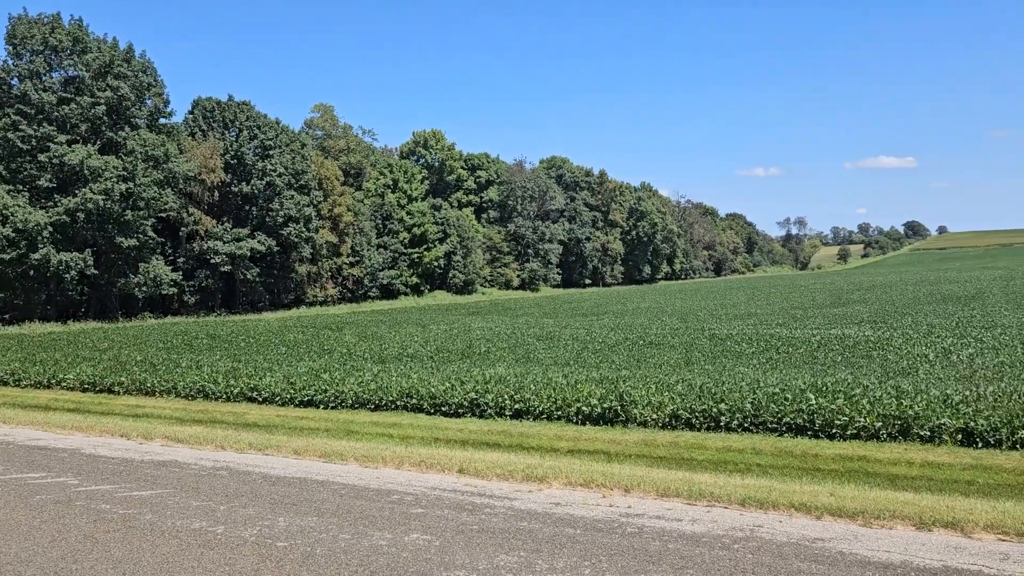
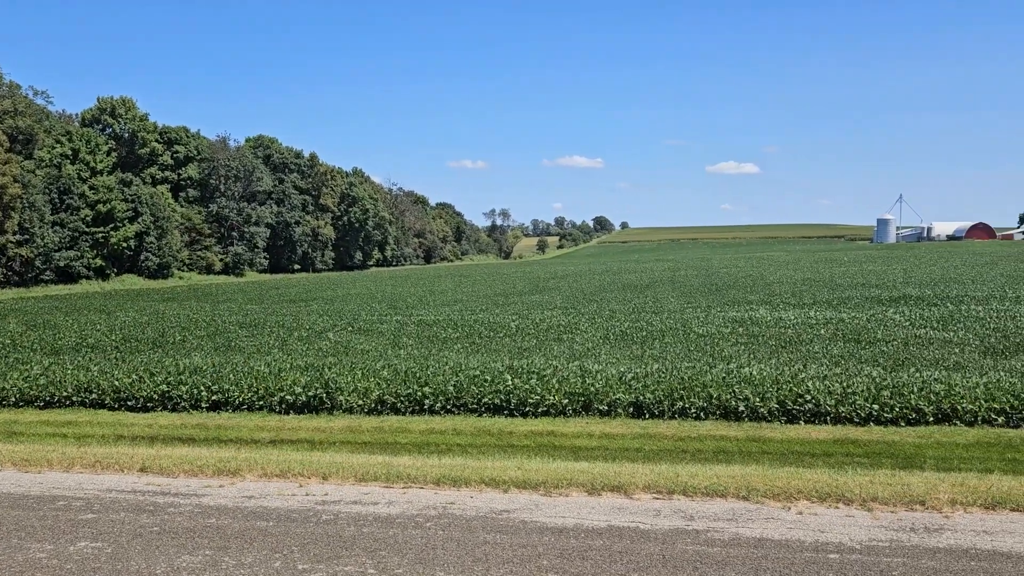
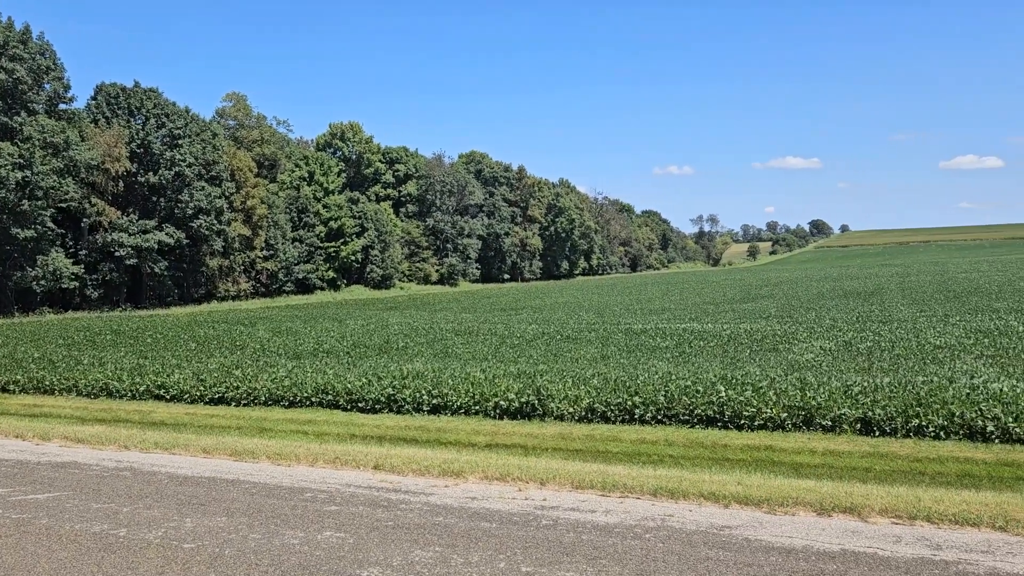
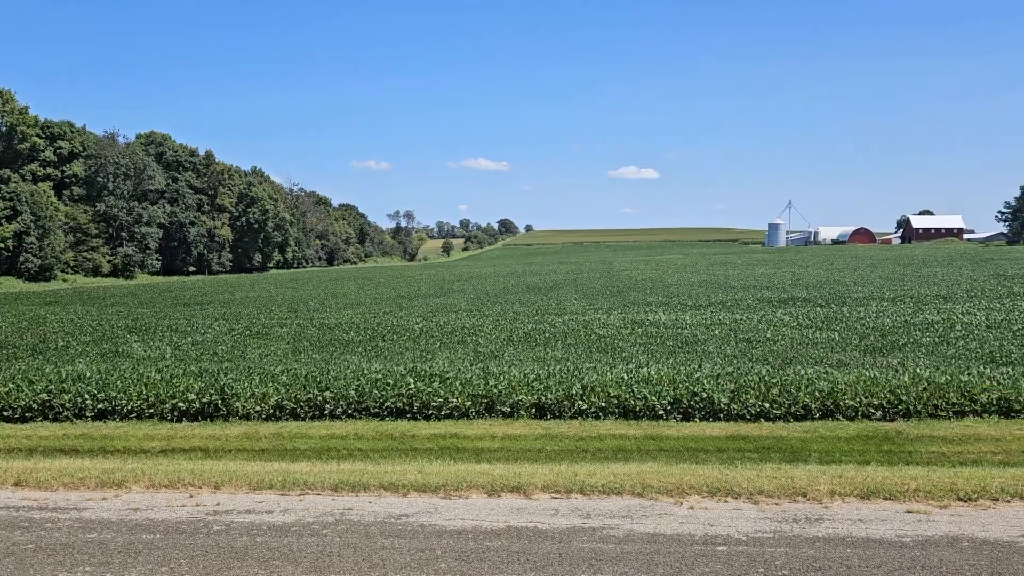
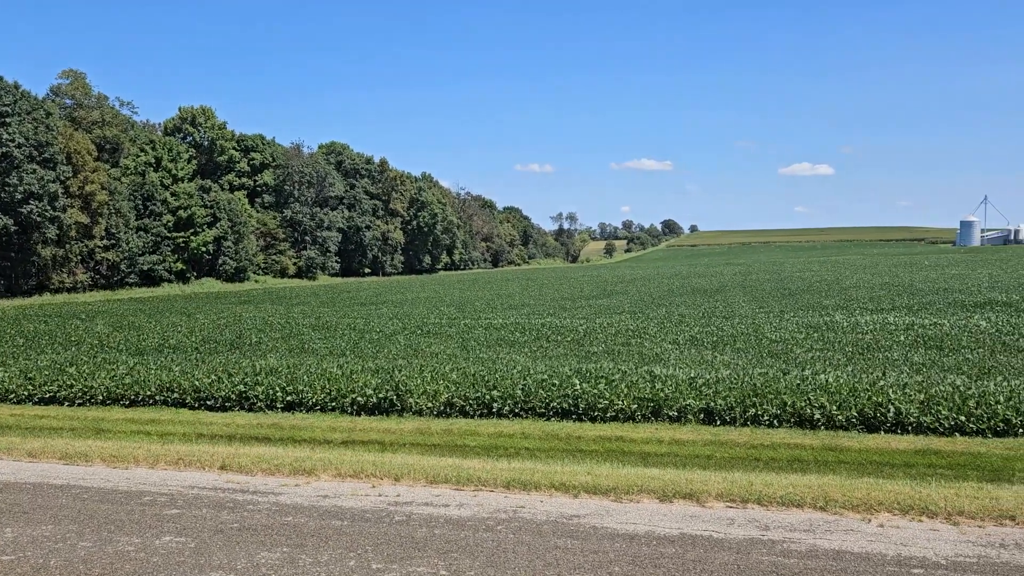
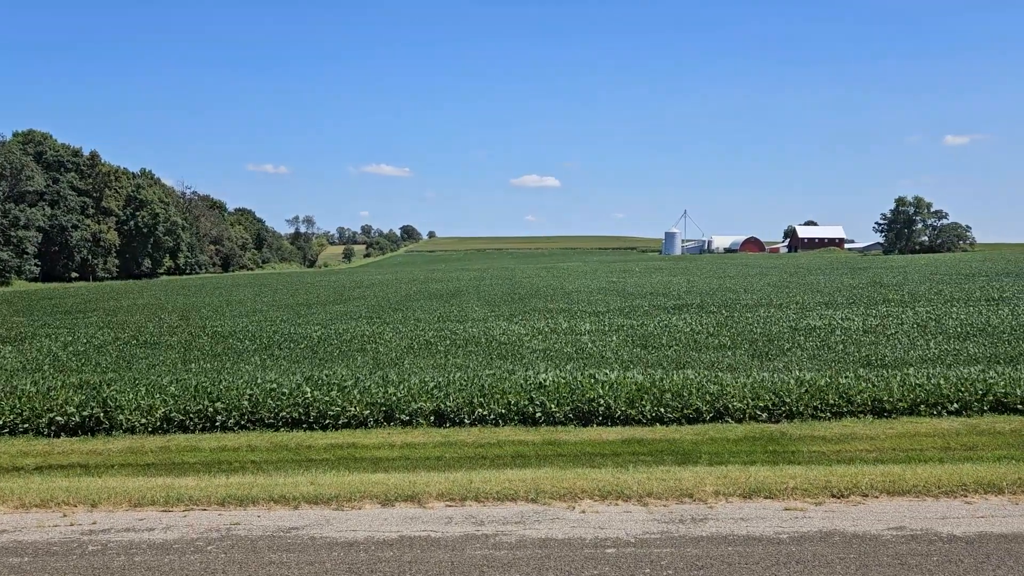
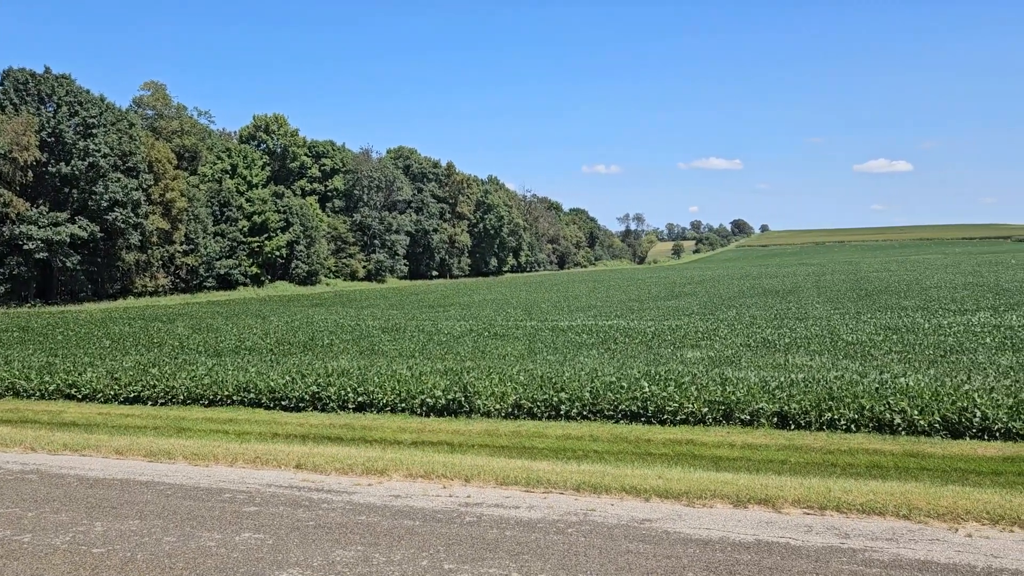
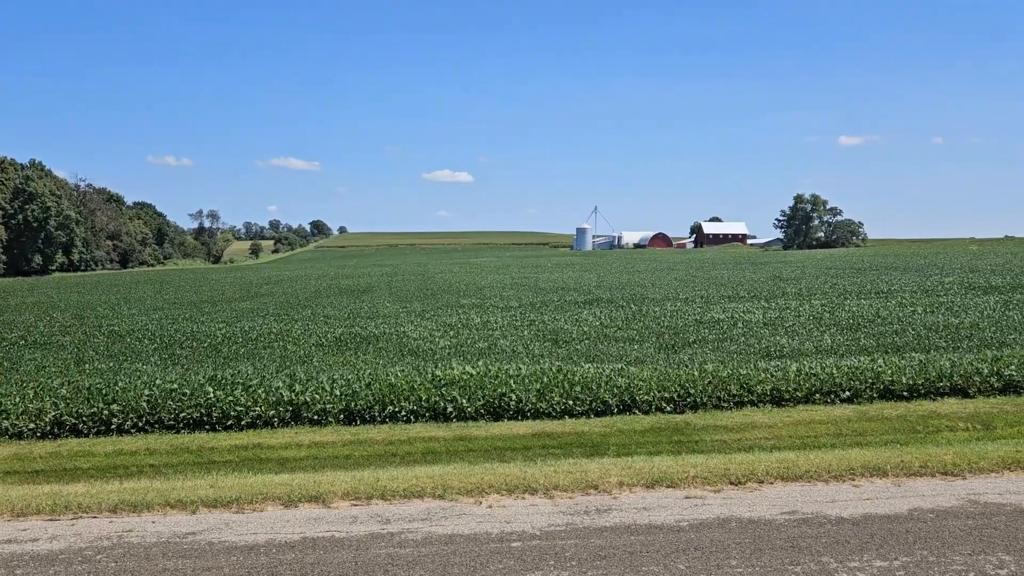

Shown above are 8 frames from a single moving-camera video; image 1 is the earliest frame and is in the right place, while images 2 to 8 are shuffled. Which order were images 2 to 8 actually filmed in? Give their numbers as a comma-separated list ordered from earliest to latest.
3, 7, 5, 2, 4, 6, 8
